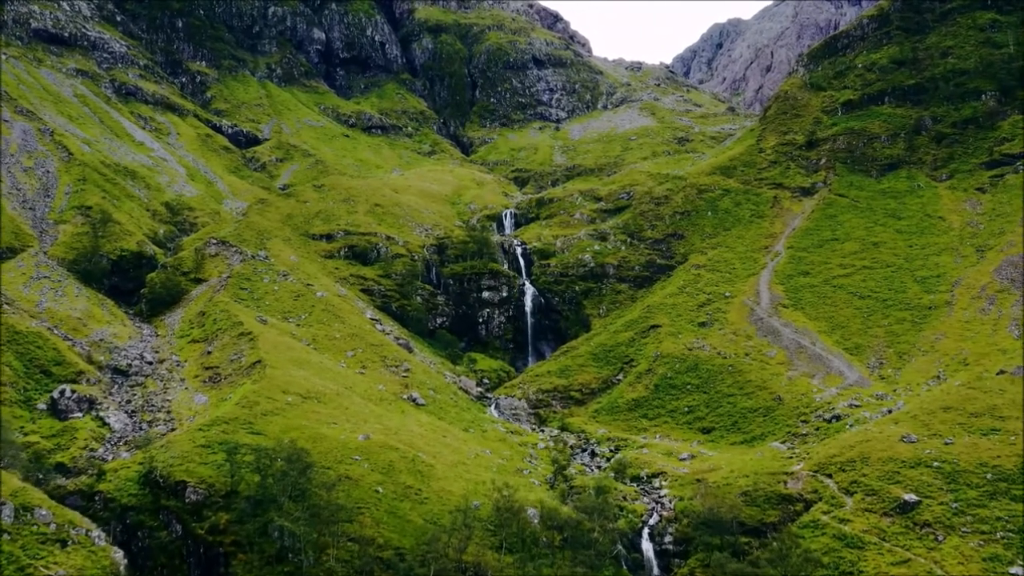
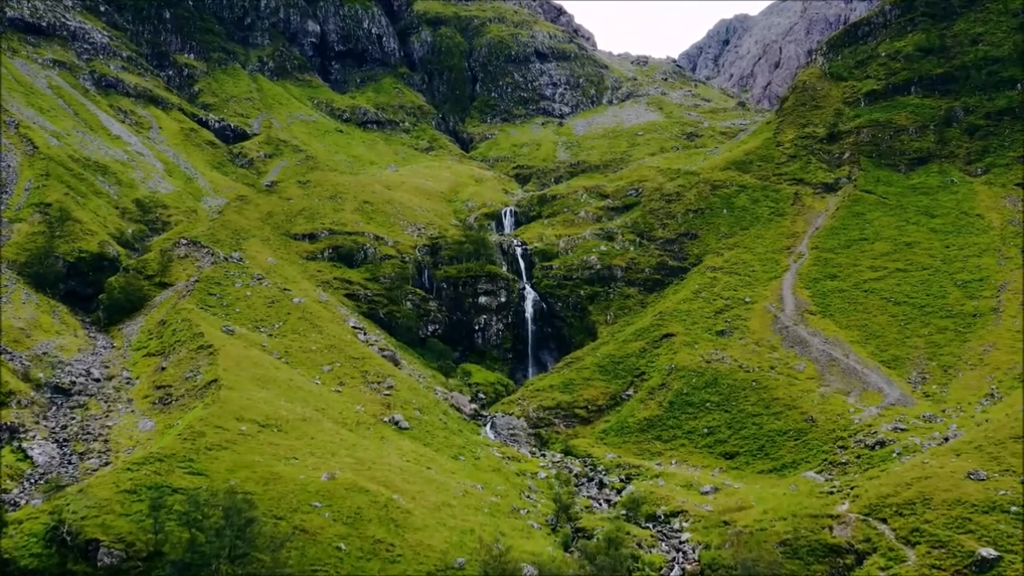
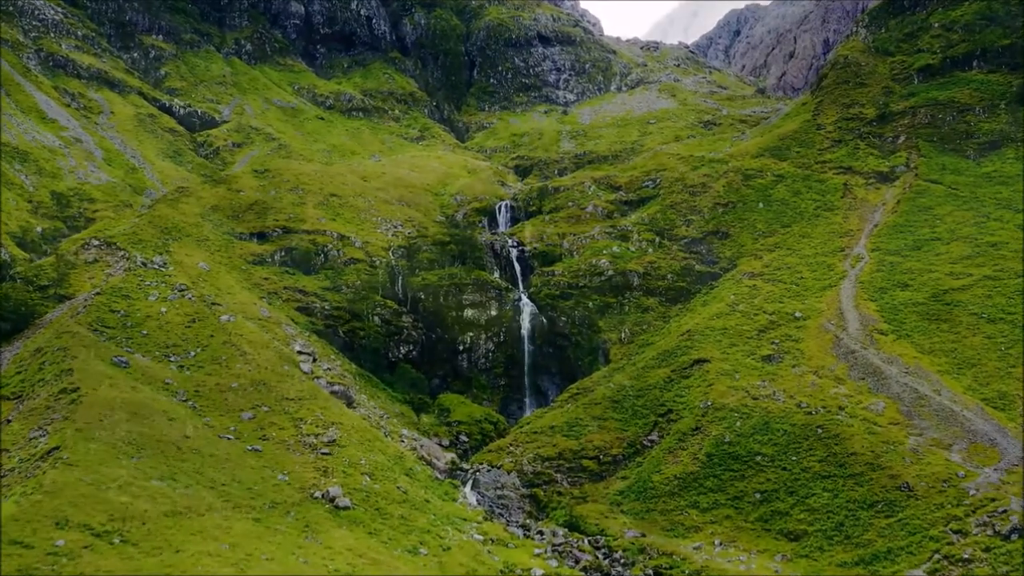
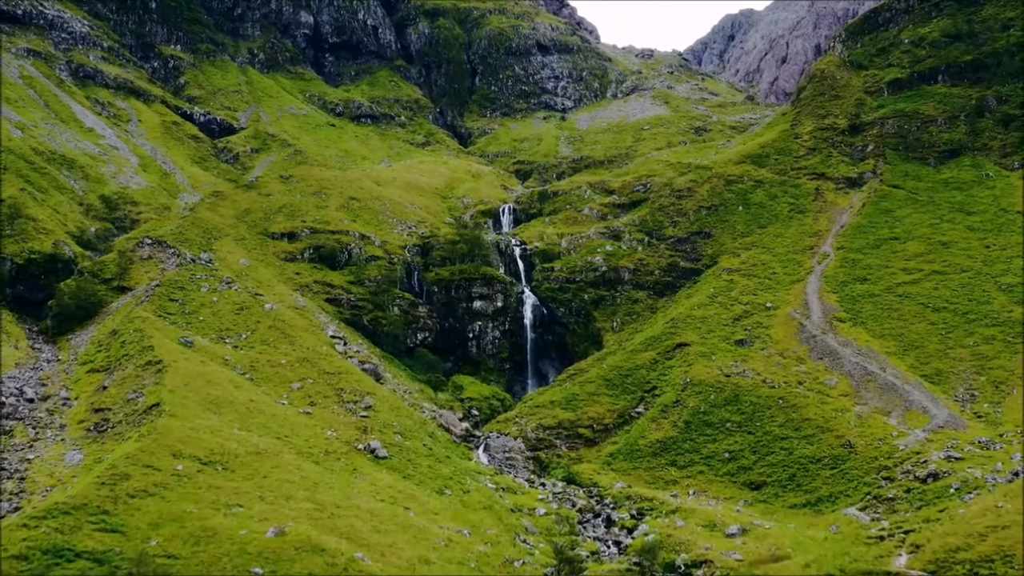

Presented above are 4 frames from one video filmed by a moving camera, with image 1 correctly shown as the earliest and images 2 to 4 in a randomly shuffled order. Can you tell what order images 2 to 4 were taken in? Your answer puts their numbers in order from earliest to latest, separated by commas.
2, 4, 3
